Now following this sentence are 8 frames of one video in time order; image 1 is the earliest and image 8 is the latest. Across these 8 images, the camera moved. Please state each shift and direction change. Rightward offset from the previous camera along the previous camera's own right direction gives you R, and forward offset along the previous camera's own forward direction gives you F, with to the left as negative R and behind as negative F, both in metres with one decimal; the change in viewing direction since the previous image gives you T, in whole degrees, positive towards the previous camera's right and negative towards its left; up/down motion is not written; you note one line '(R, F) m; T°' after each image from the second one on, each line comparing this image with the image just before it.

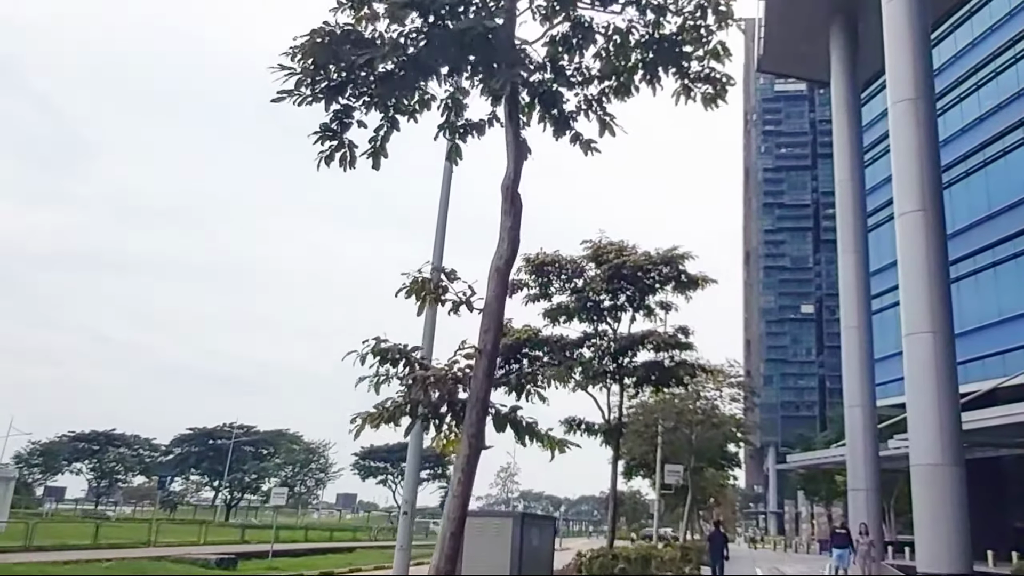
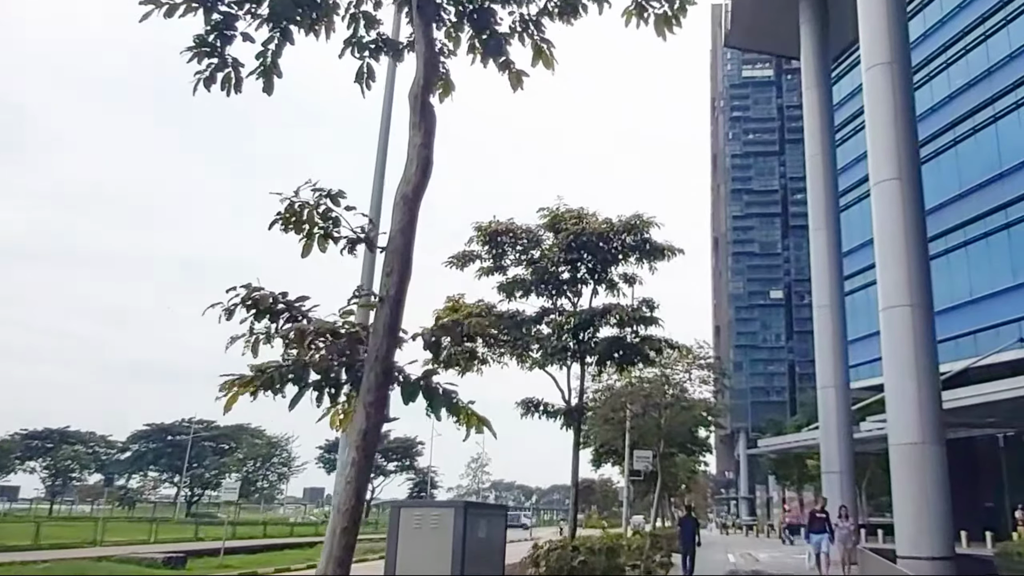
(+0.2, +1.0) m; +2°
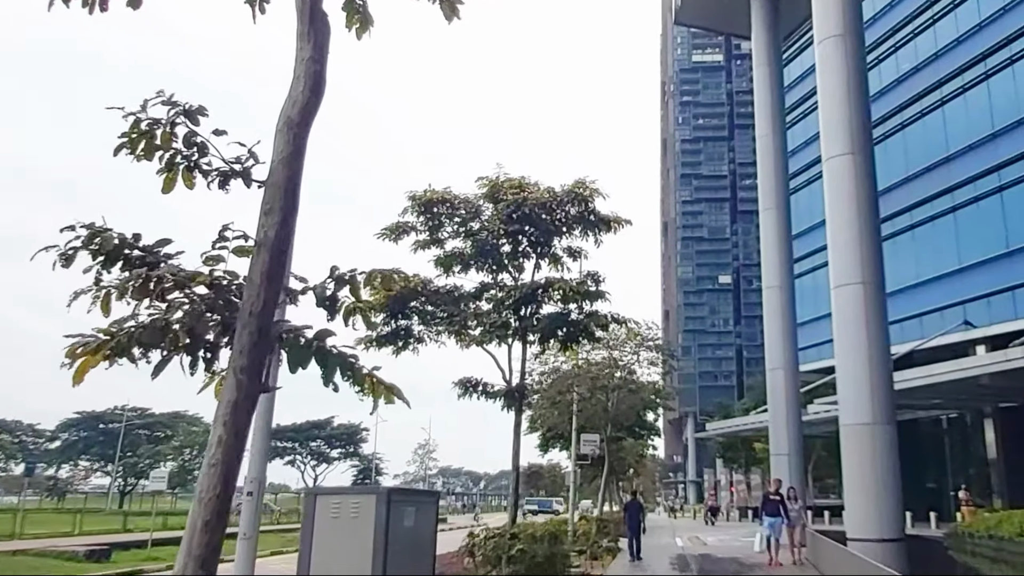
(+0.1, +0.7) m; +3°
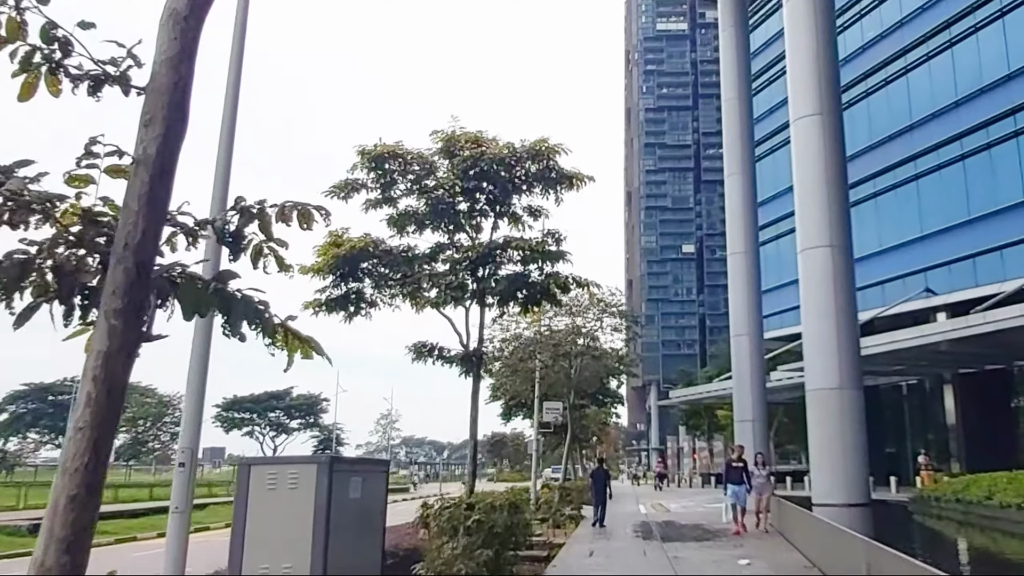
(+0.1, +0.5) m; +2°
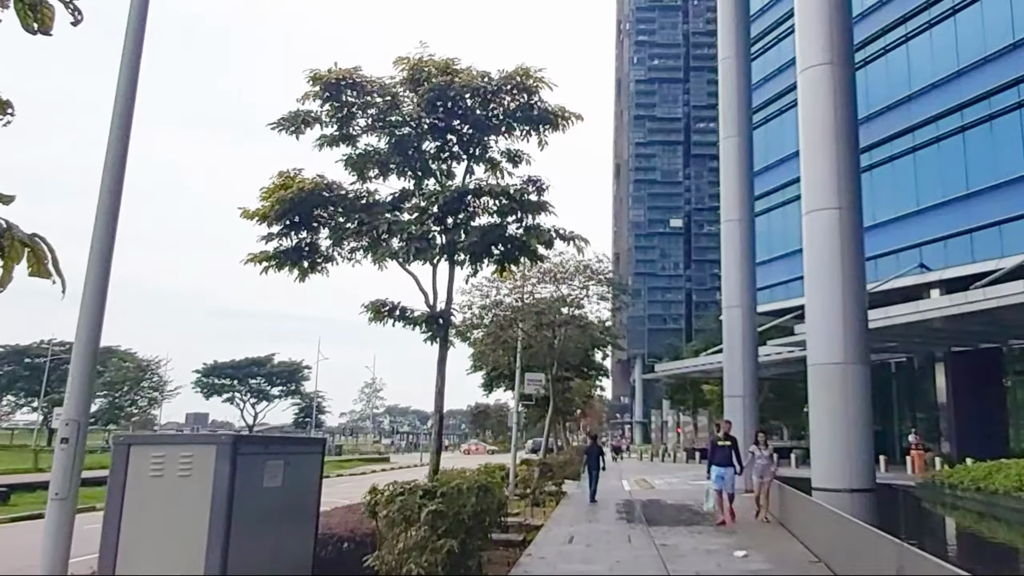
(+0.1, +1.4) m; +1°
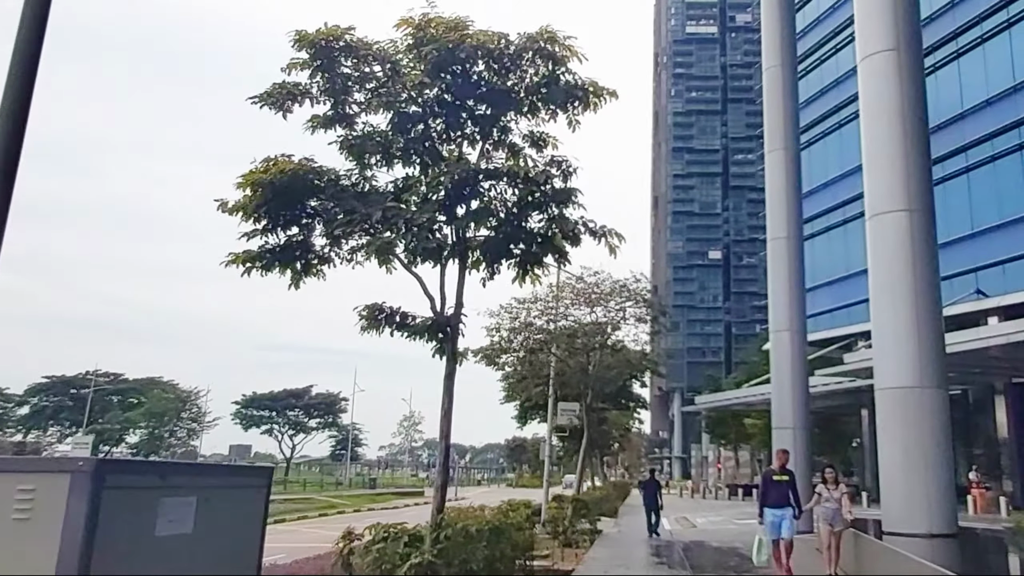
(+0.1, +1.5) m; -2°
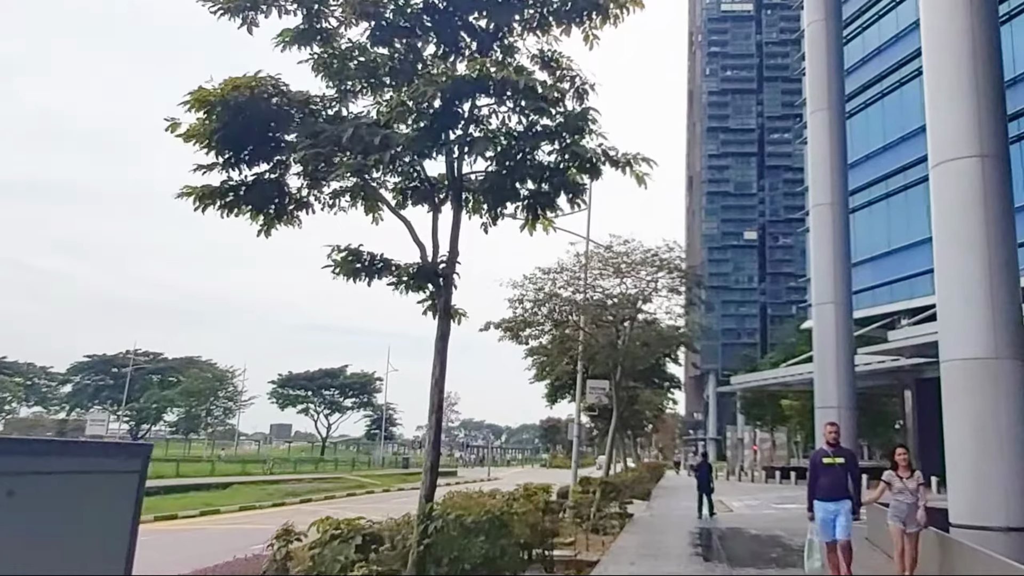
(+0.2, +1.4) m; -2°
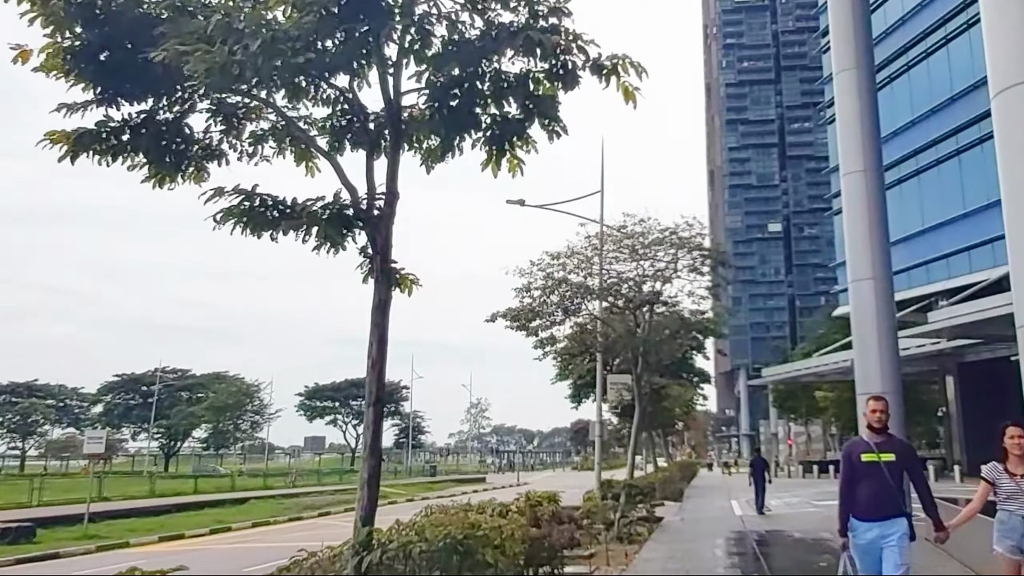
(+0.3, +1.7) m; -1°
